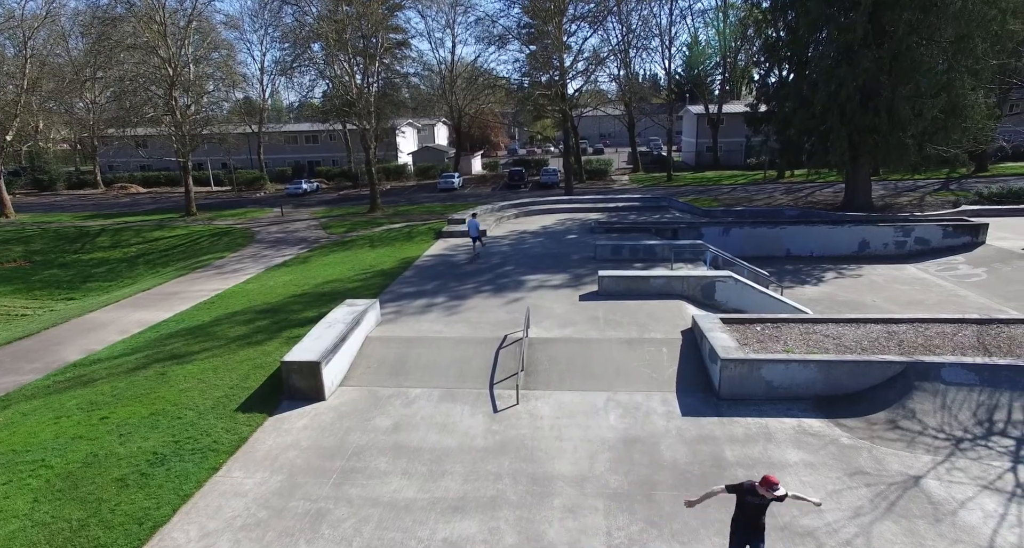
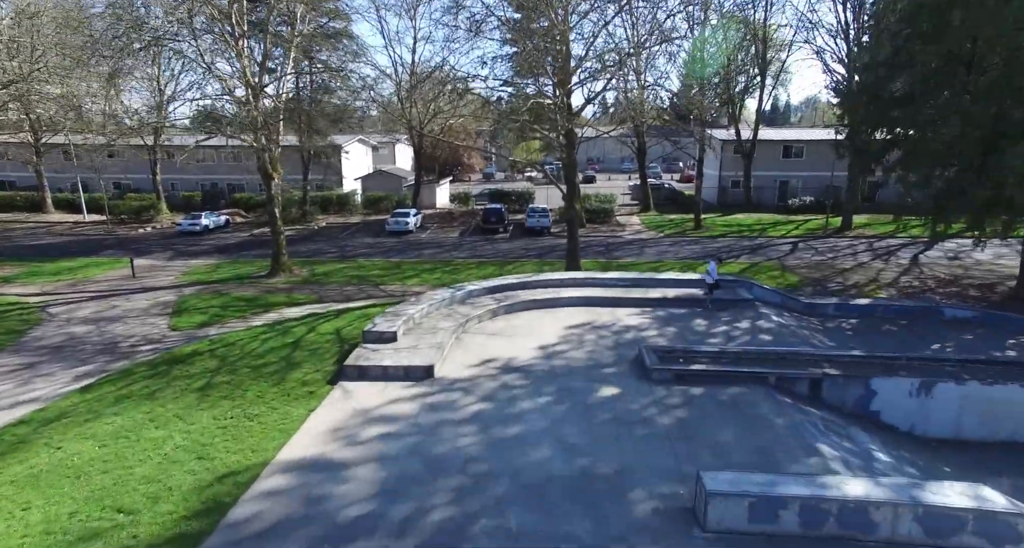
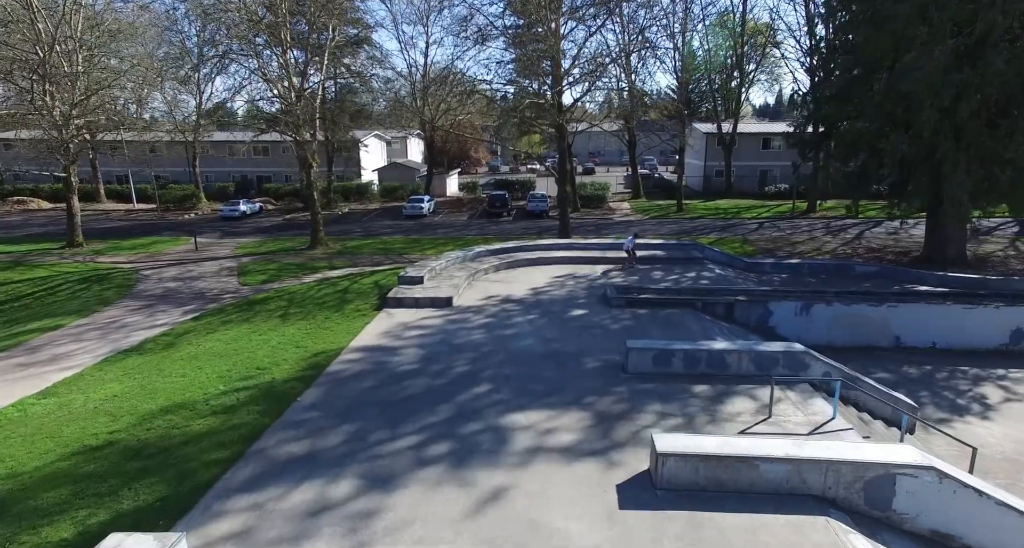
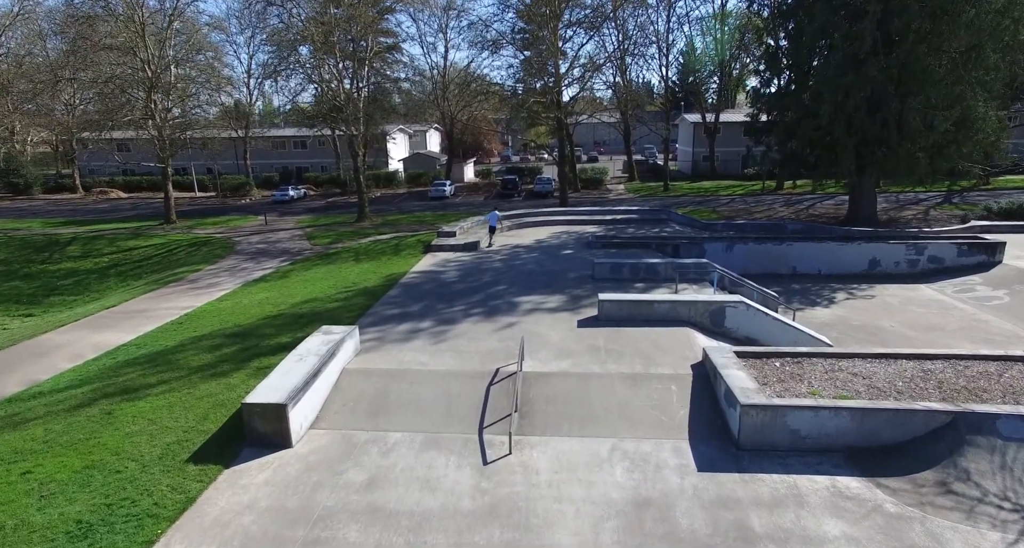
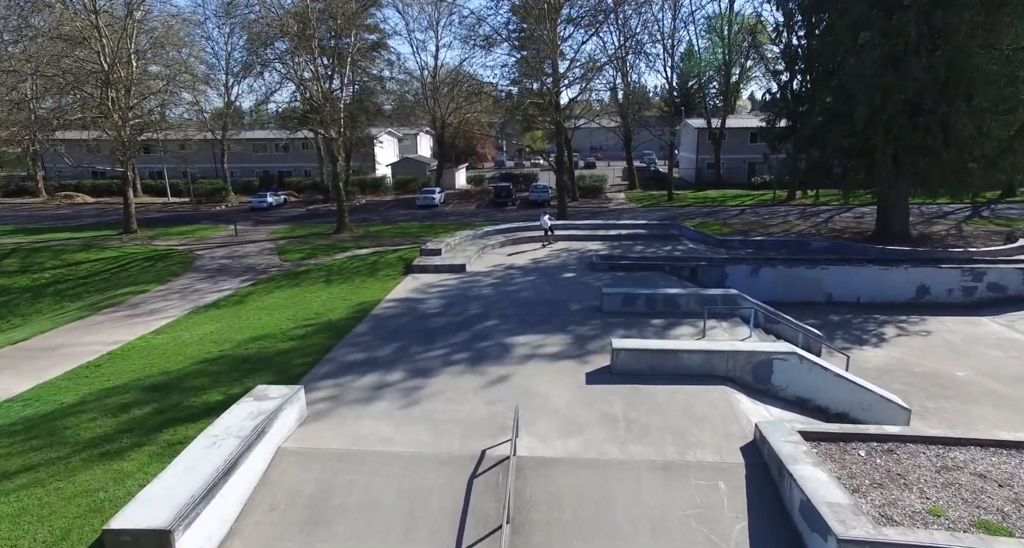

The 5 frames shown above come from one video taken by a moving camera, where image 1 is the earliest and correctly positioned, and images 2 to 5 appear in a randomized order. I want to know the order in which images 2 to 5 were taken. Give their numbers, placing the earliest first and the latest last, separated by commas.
4, 5, 3, 2
